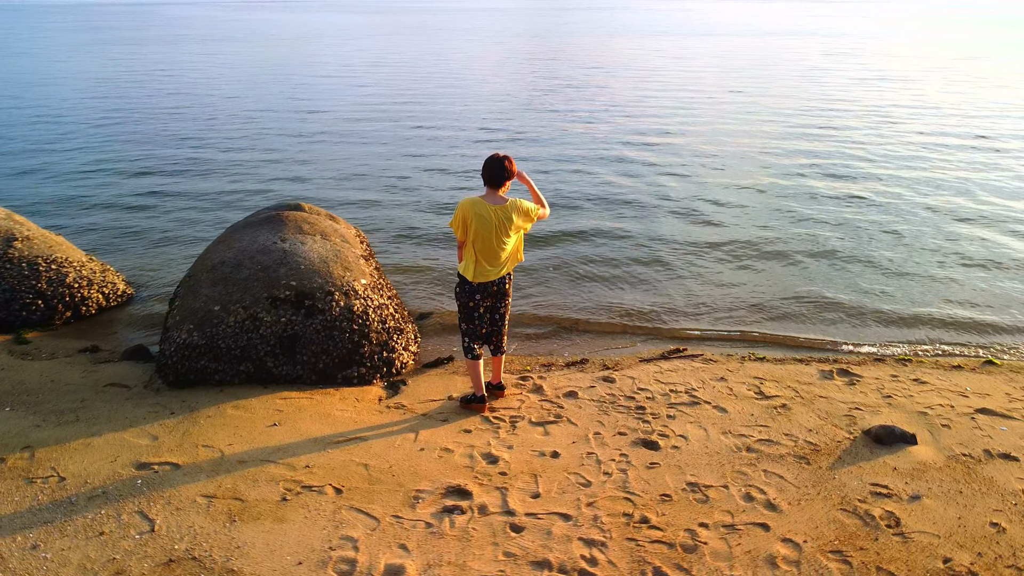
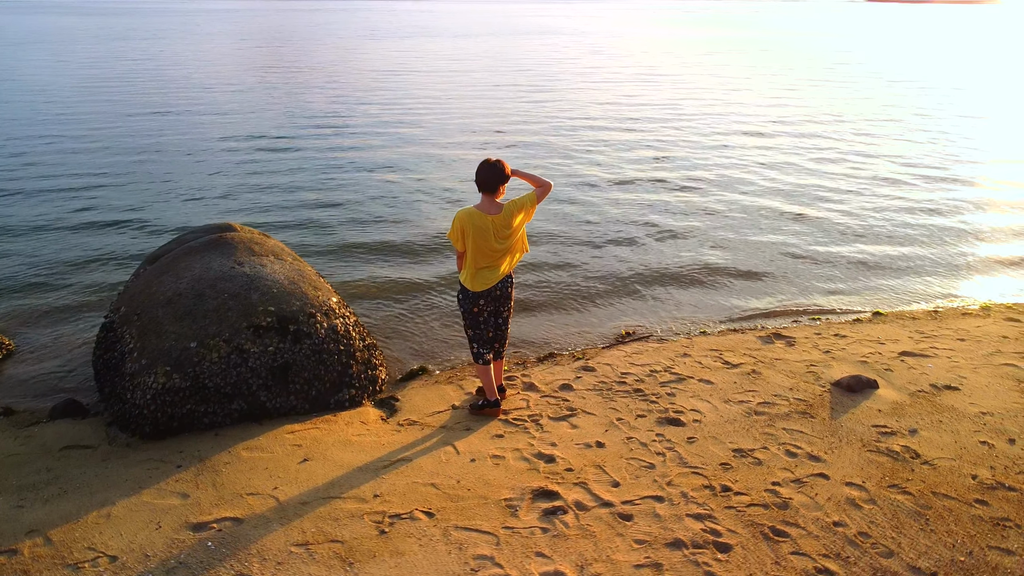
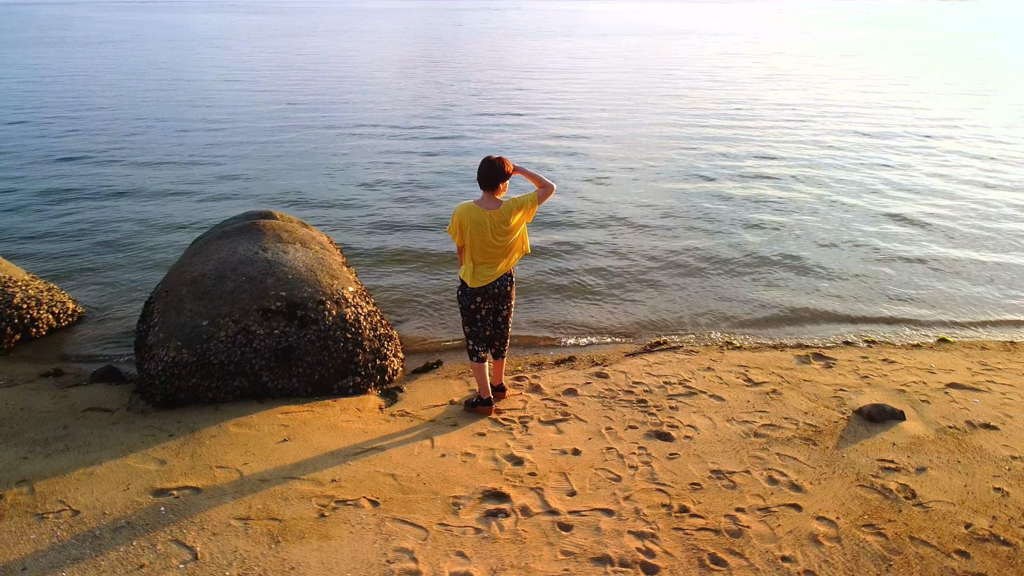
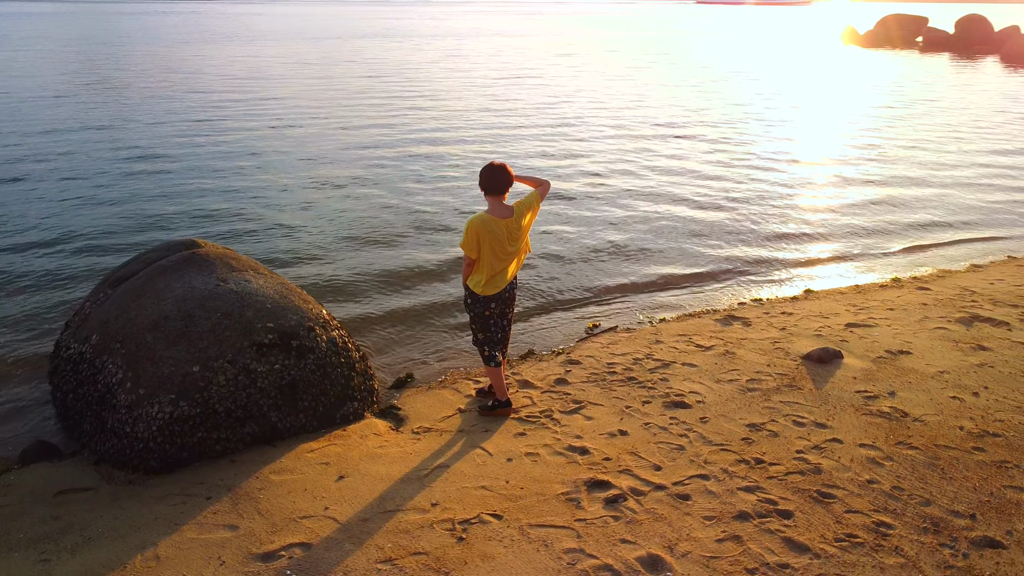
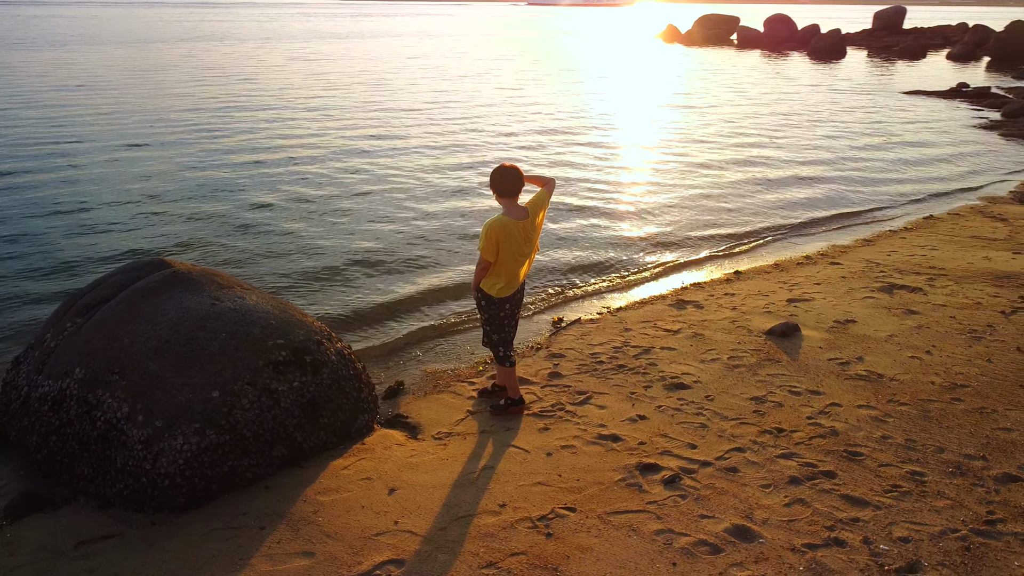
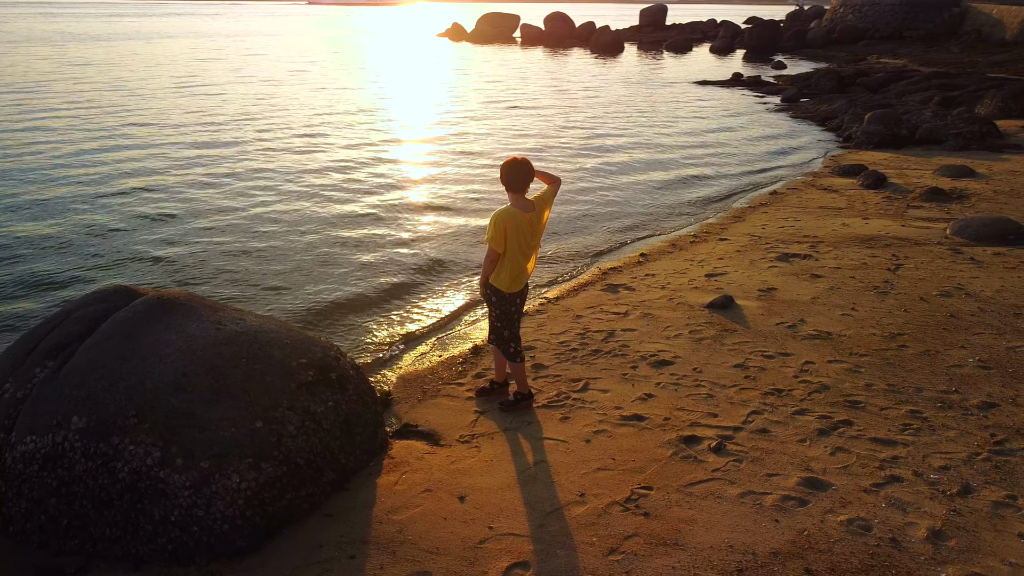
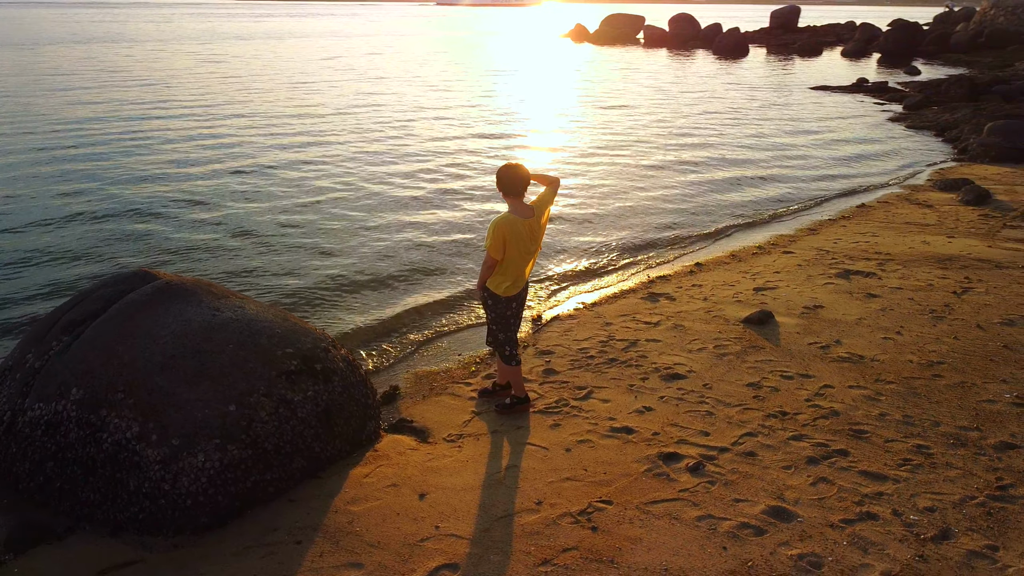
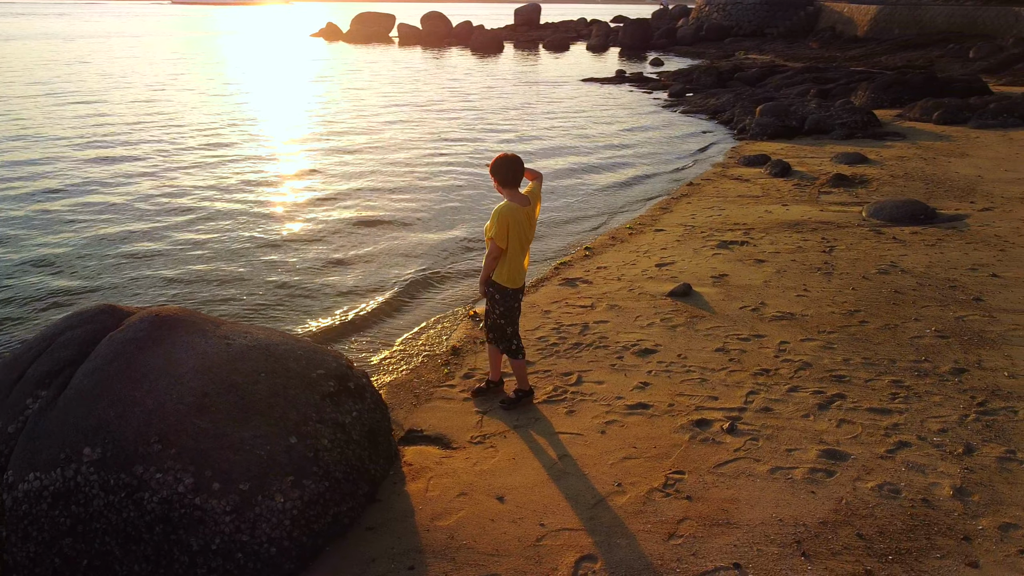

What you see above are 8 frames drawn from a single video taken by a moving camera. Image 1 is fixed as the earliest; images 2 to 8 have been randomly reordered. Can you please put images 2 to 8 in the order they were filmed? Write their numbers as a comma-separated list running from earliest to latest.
3, 2, 4, 5, 7, 6, 8
